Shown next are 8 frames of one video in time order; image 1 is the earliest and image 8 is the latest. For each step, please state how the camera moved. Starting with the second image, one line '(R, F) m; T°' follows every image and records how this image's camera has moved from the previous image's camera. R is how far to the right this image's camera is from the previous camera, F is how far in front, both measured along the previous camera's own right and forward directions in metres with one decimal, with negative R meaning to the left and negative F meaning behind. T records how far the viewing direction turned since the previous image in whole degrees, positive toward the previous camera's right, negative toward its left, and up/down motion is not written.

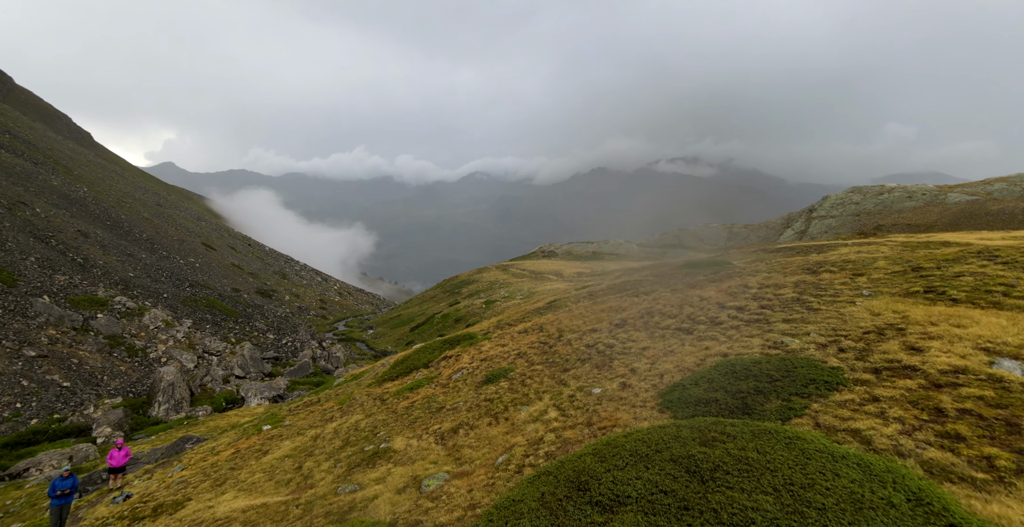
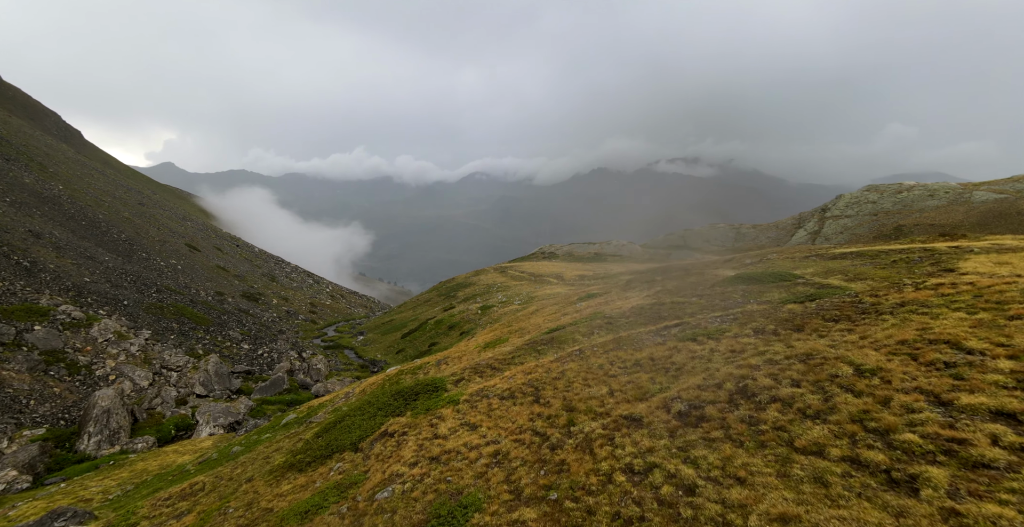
(+0.4, +6.5) m; 0°
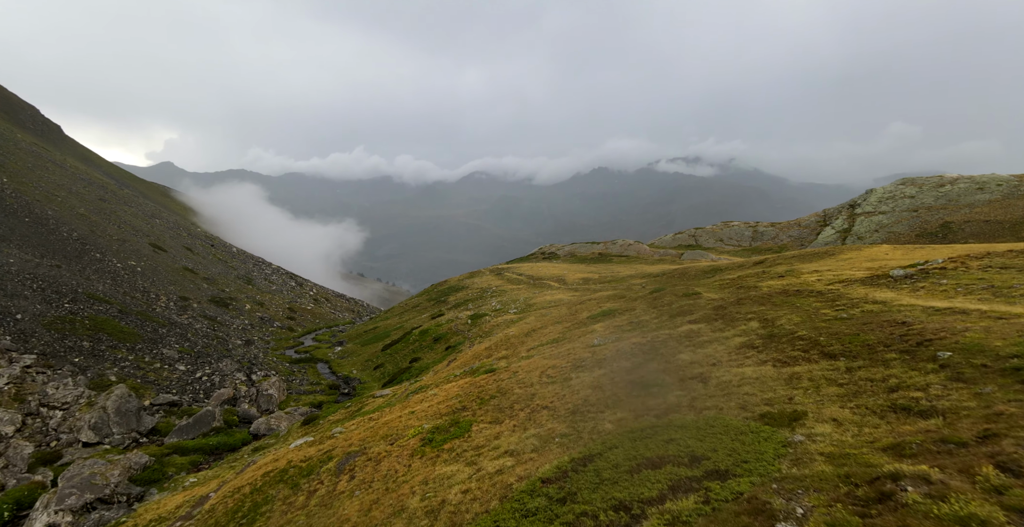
(+0.8, +12.7) m; 0°
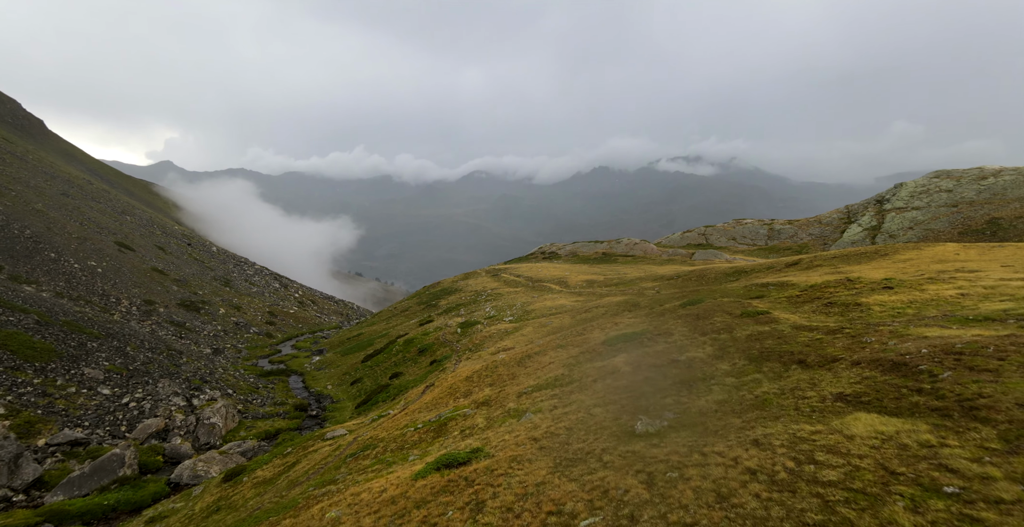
(+0.7, +10.2) m; 0°
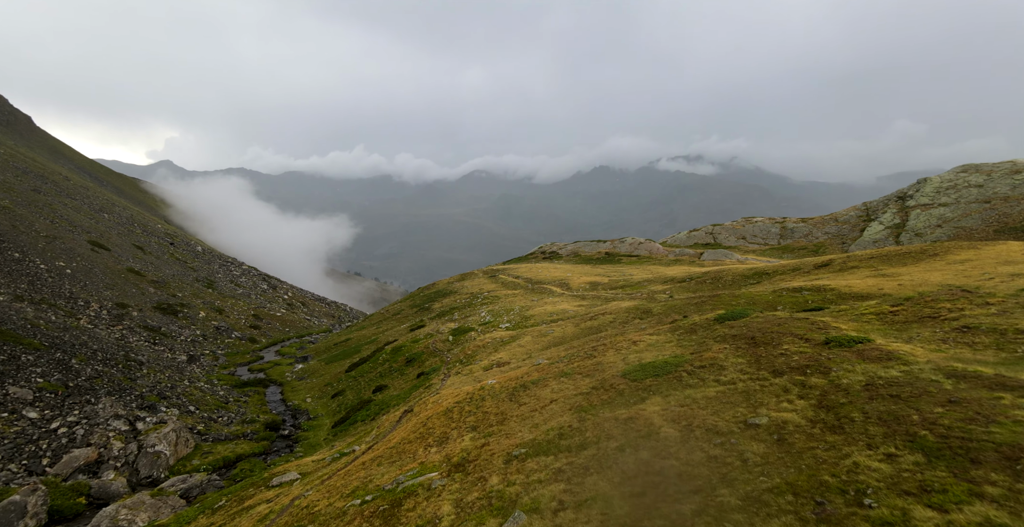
(+0.4, +6.9) m; 0°
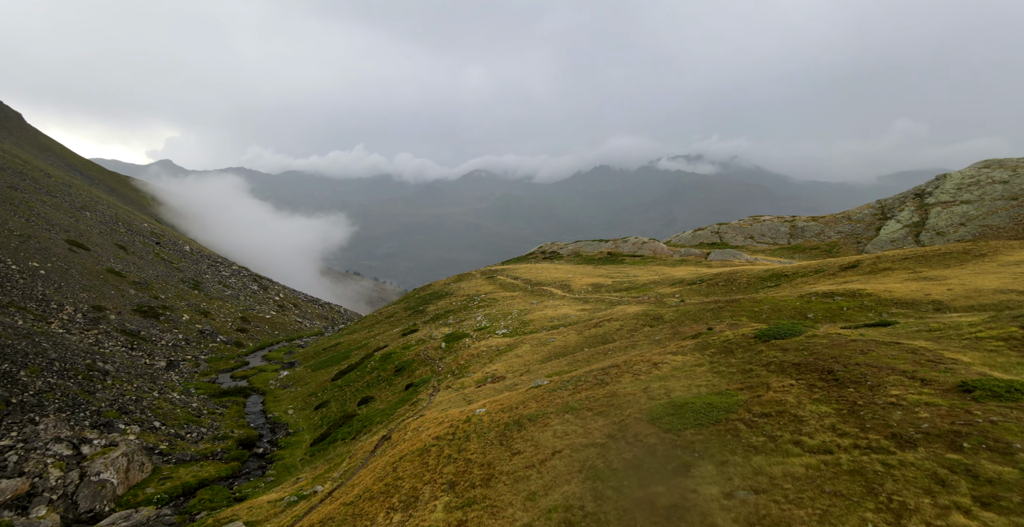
(+0.3, +5.1) m; 0°
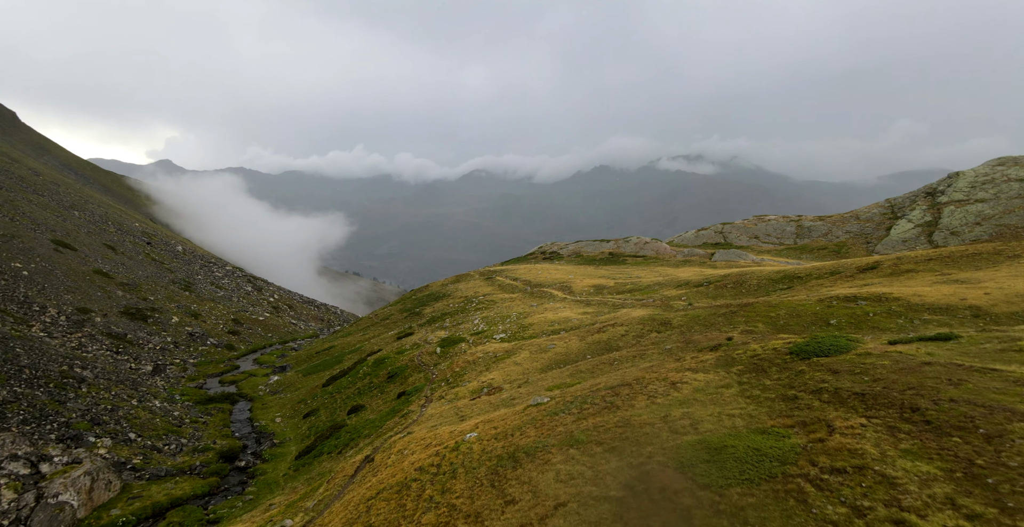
(+0.2, +3.1) m; 0°
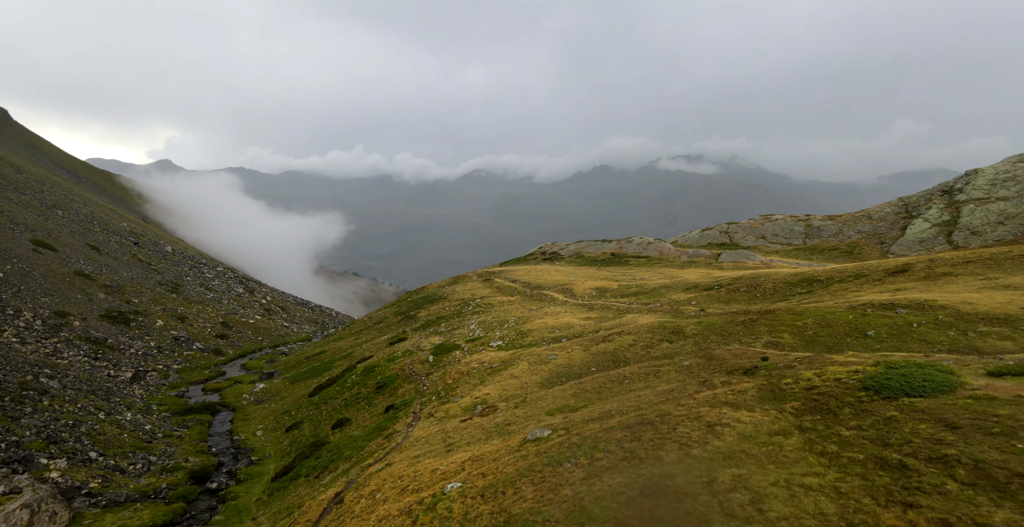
(+0.2, +4.1) m; 0°
